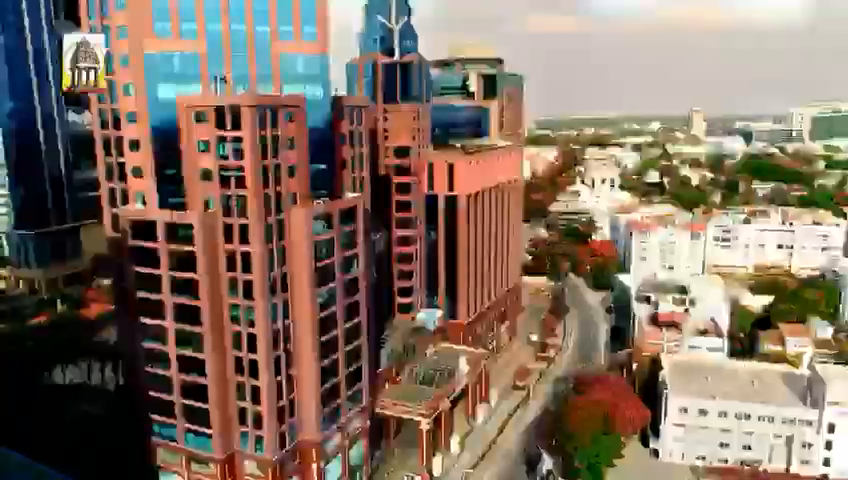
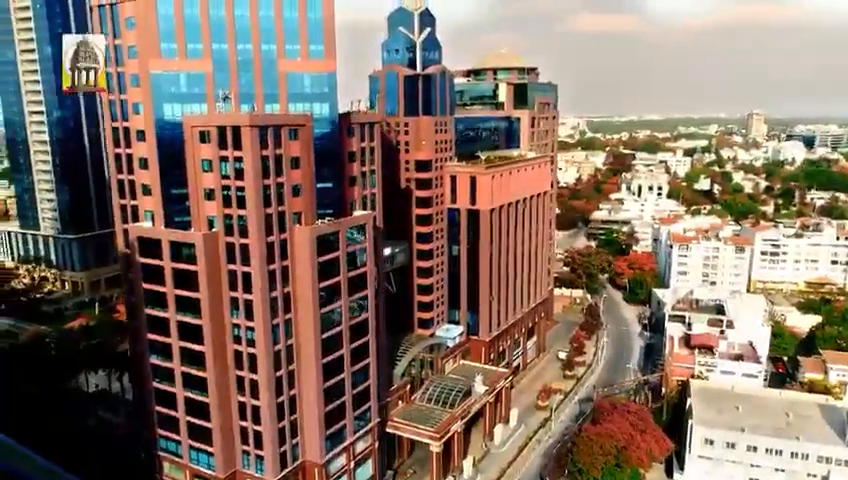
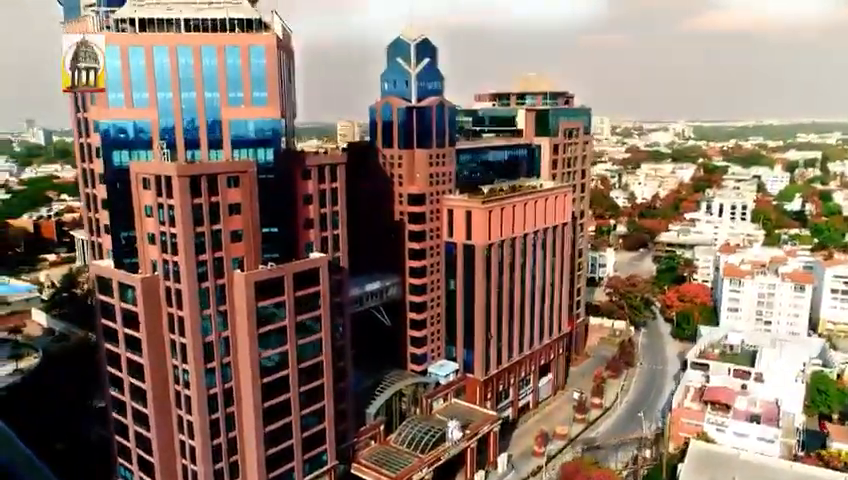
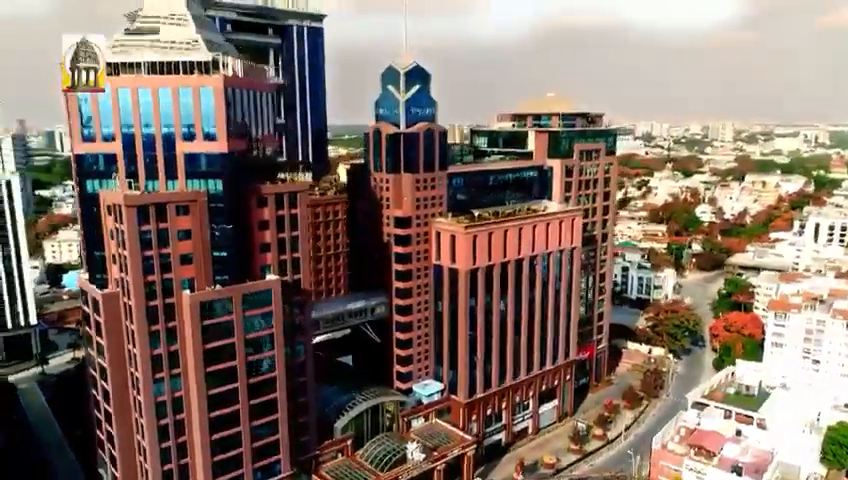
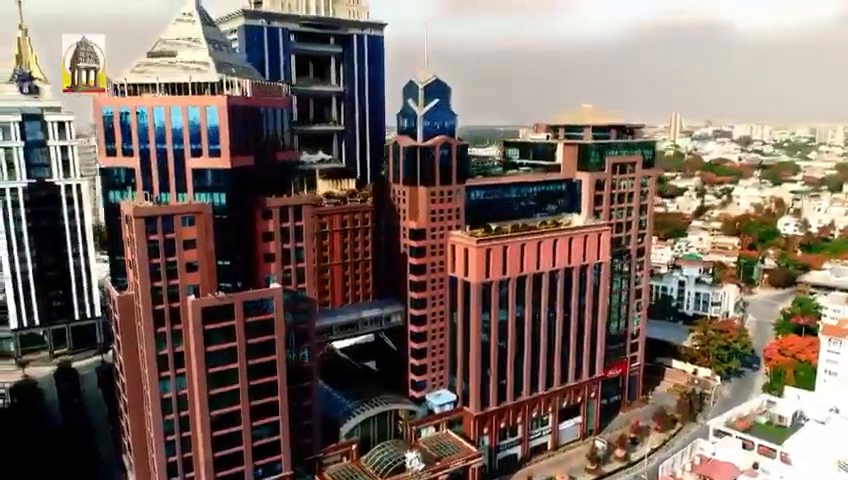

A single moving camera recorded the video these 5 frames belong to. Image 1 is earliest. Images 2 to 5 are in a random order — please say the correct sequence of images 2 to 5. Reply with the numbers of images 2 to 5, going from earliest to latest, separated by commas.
2, 3, 4, 5
